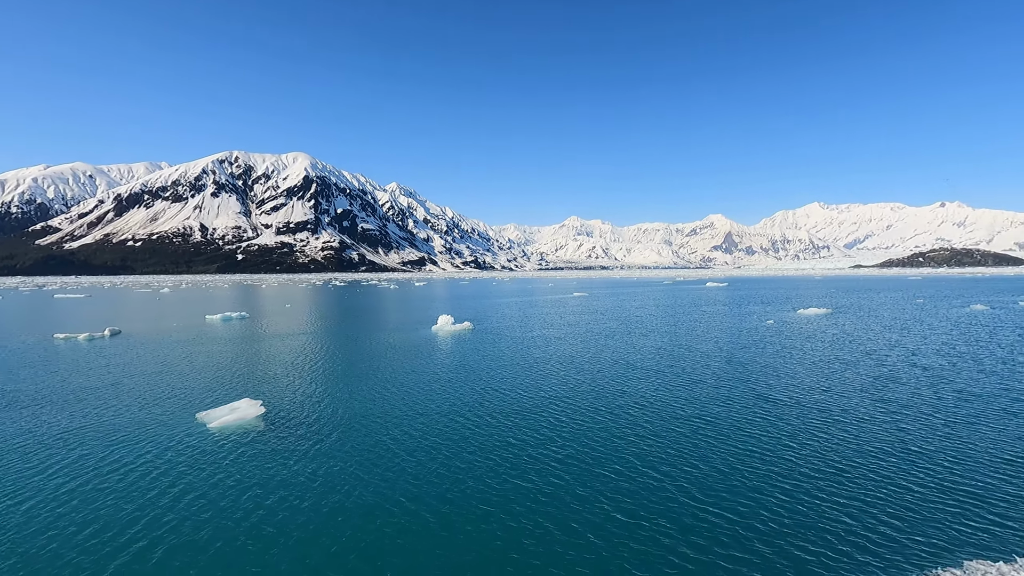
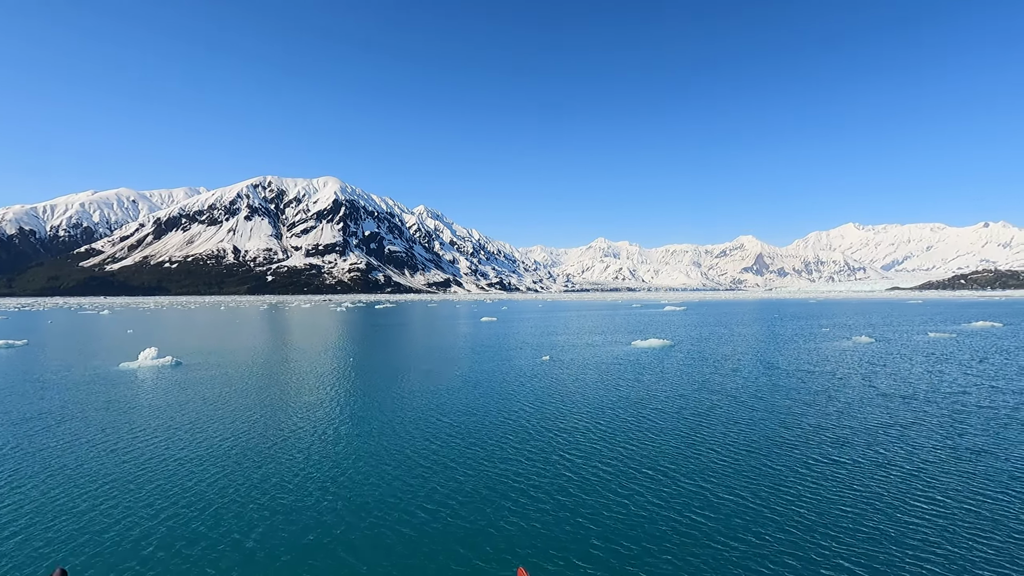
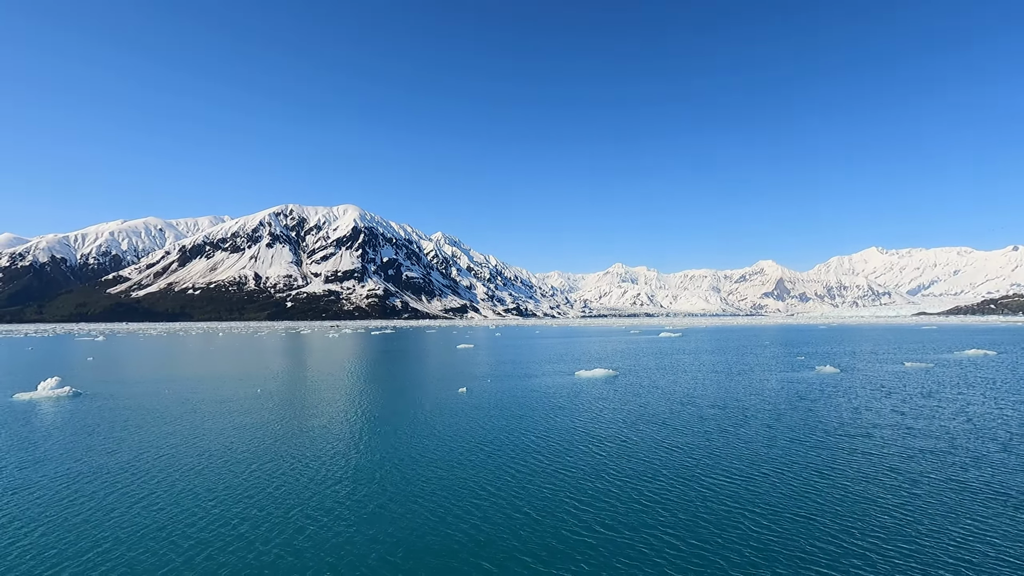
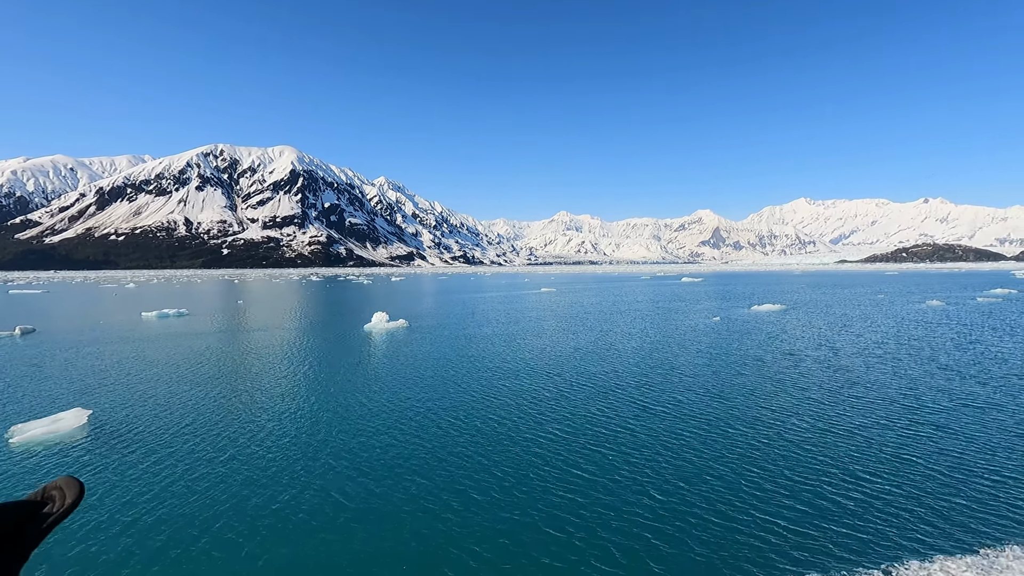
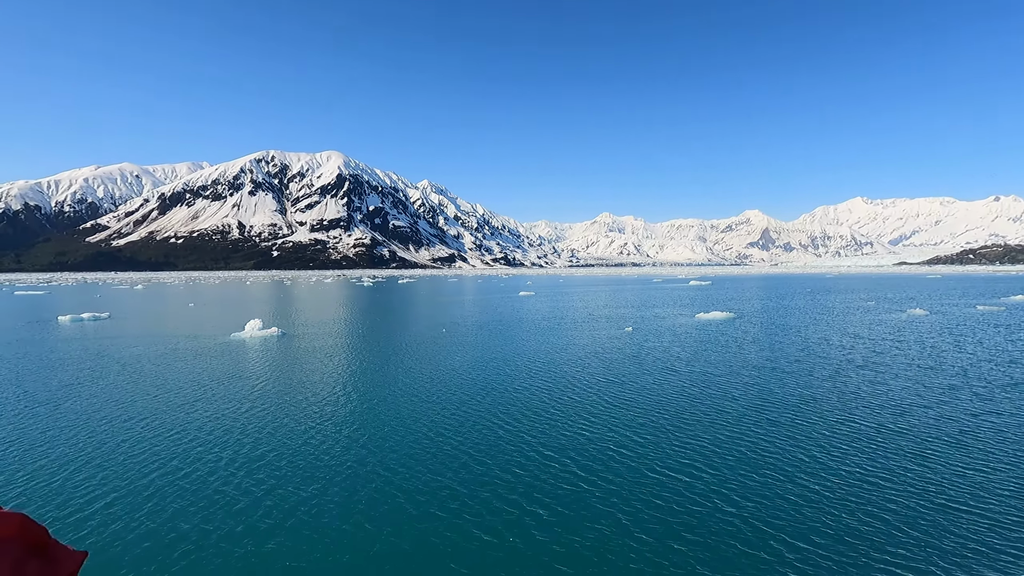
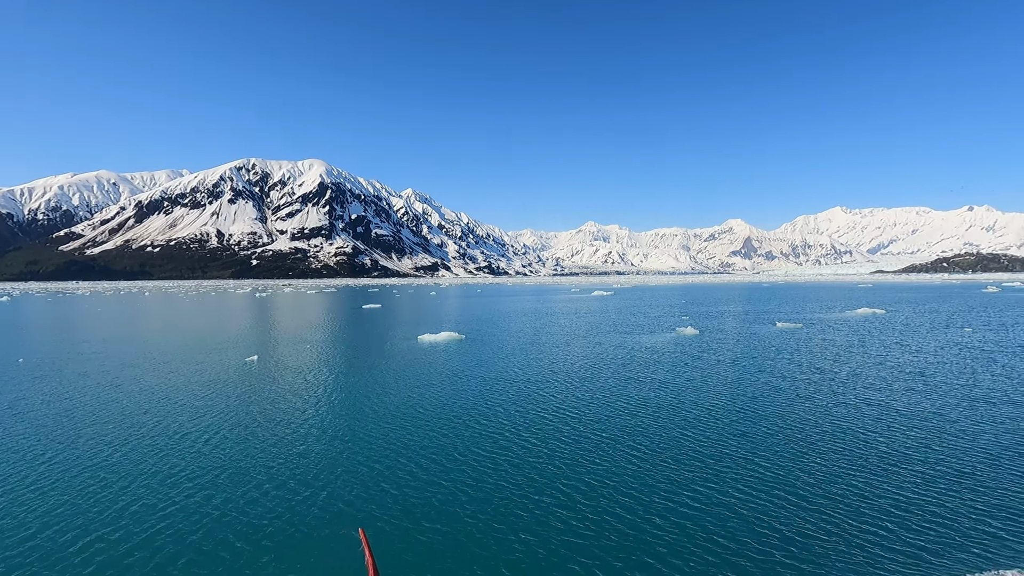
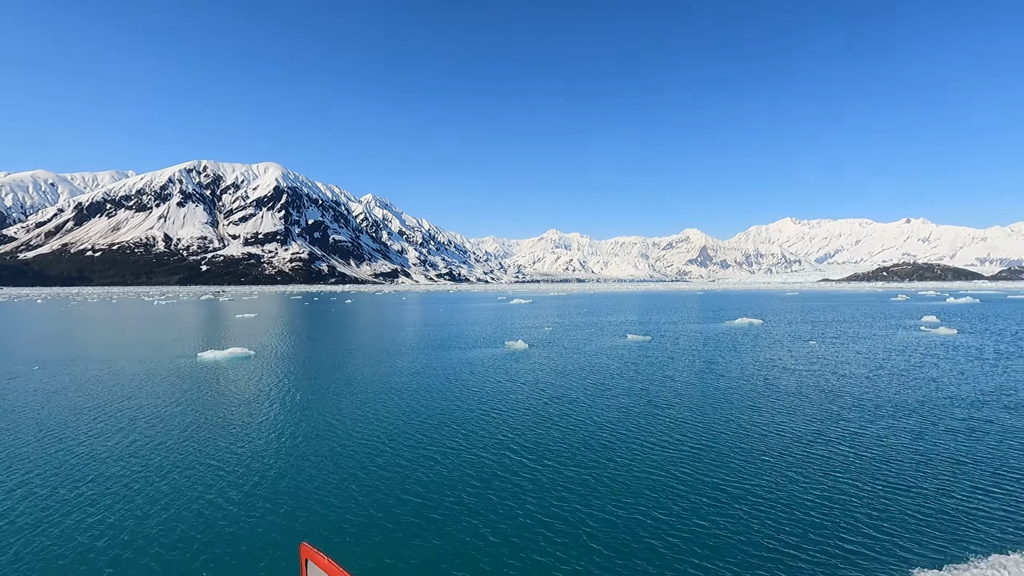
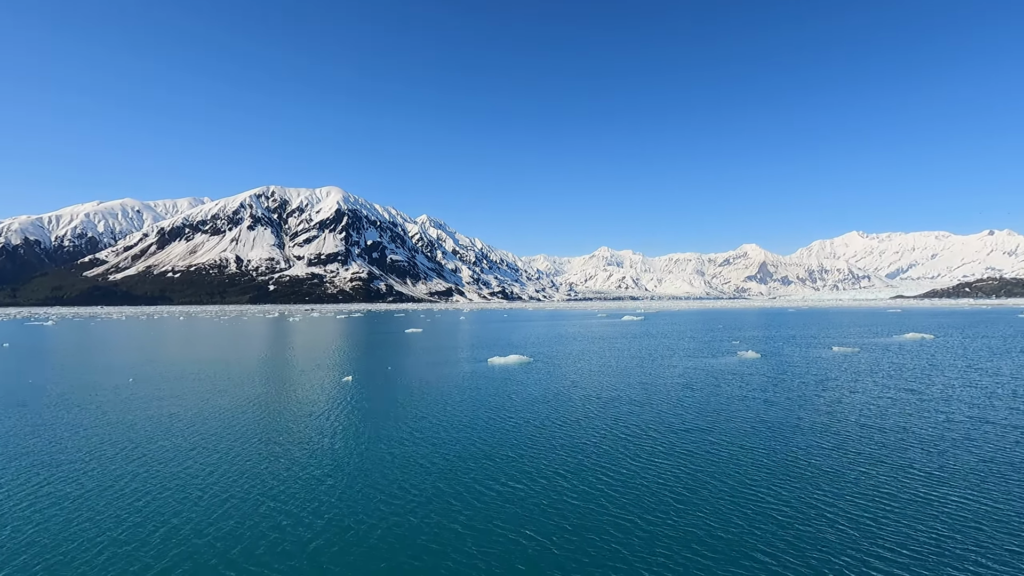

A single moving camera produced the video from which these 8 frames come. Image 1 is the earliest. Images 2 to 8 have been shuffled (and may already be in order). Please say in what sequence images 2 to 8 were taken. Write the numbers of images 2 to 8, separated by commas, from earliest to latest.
4, 5, 2, 3, 8, 6, 7
